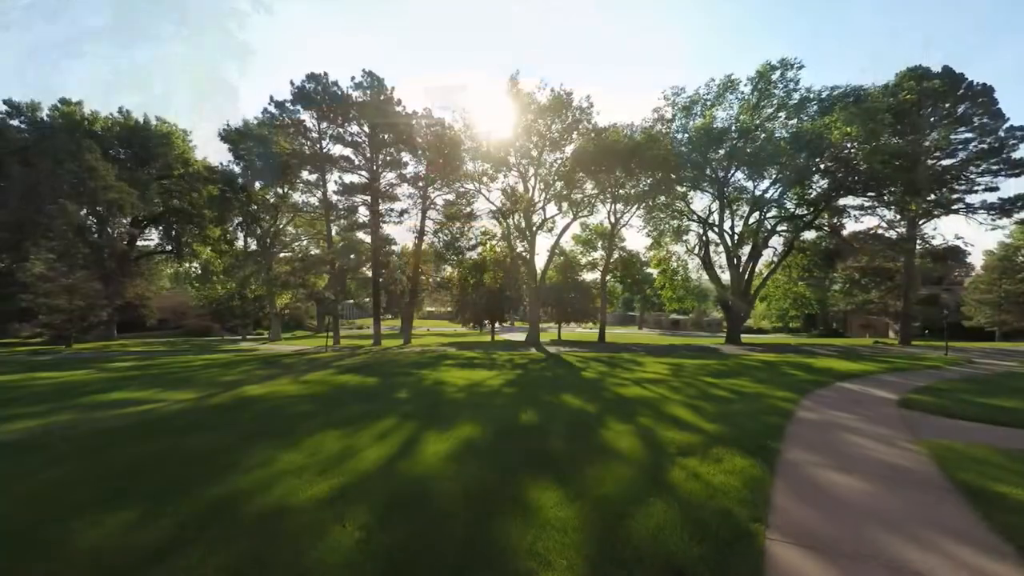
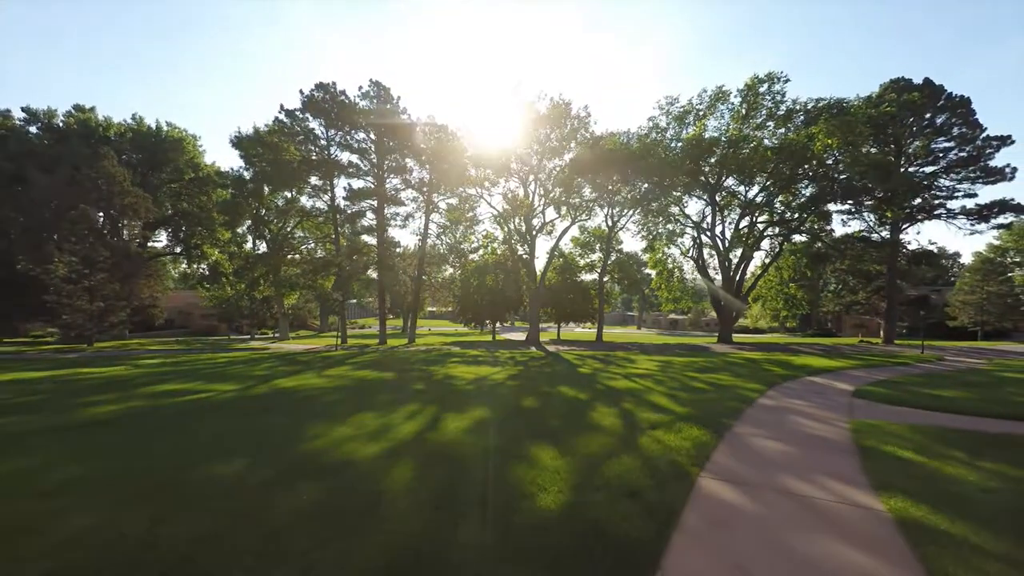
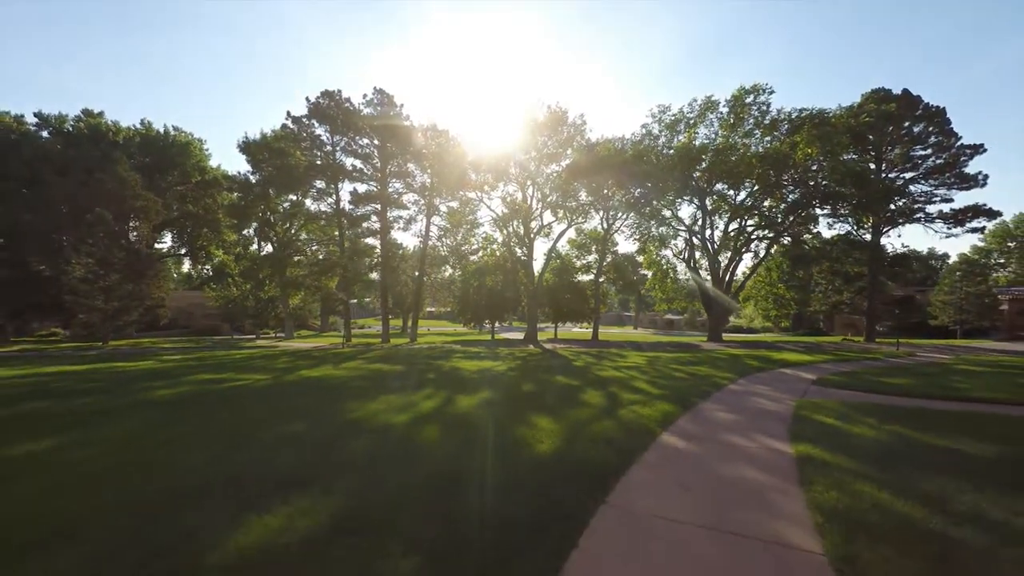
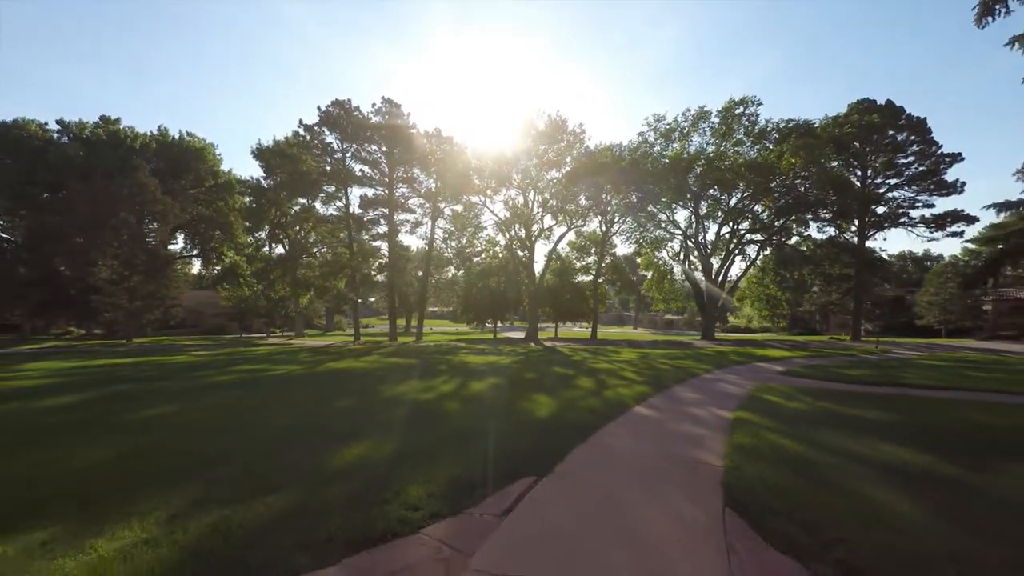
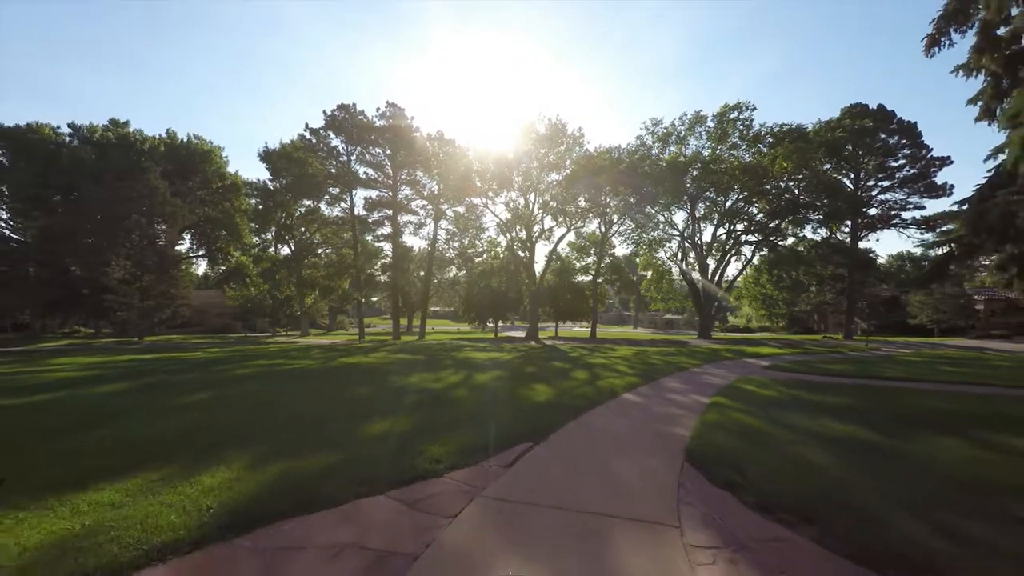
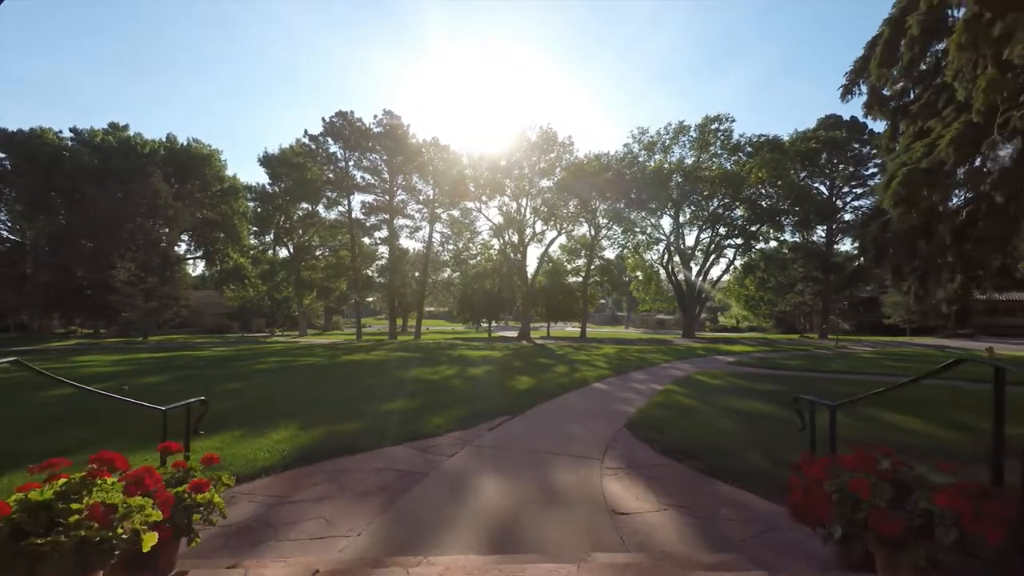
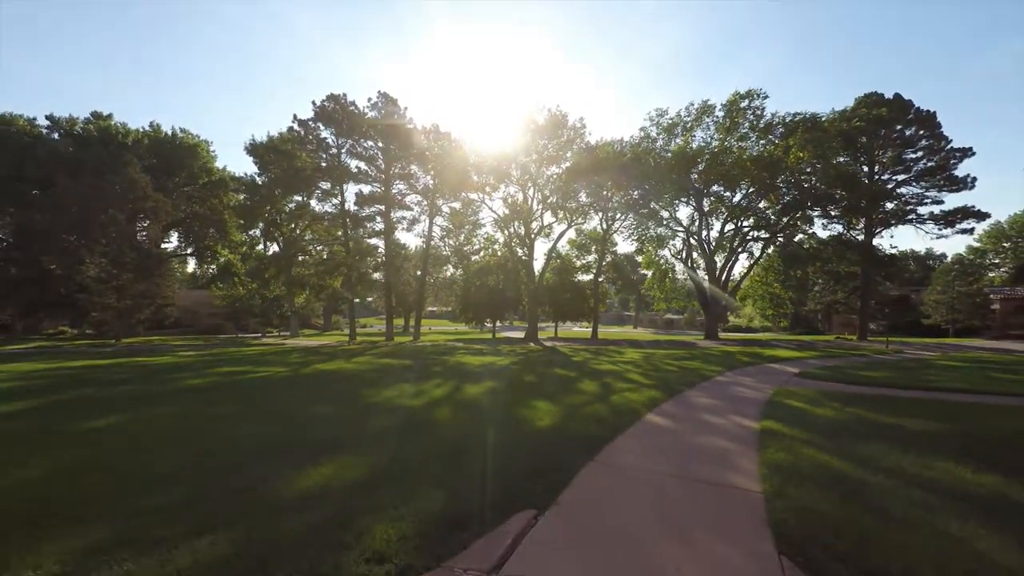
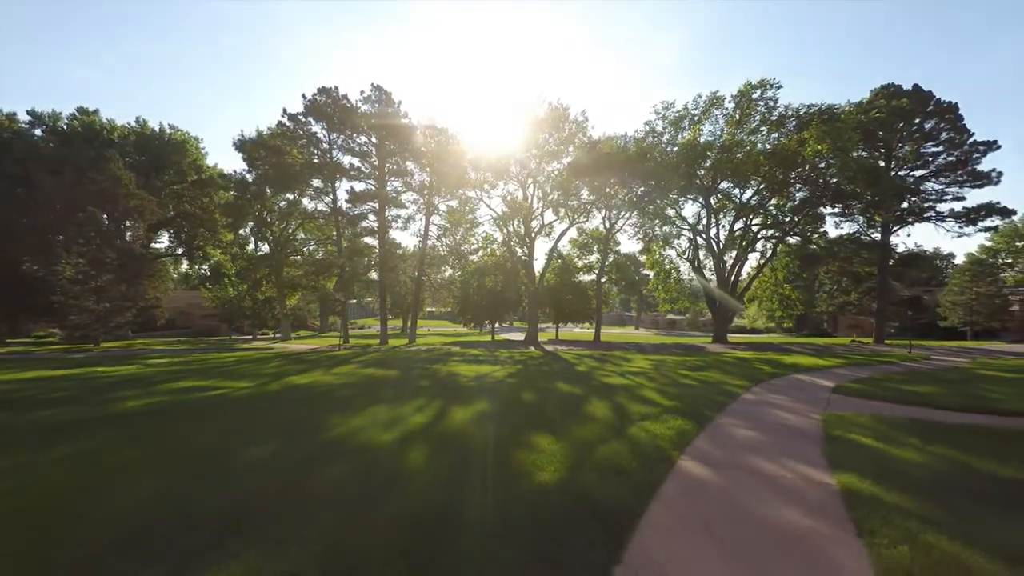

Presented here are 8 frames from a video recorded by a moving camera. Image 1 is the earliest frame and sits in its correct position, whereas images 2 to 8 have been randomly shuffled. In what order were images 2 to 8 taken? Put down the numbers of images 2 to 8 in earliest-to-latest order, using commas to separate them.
2, 8, 3, 7, 4, 5, 6
